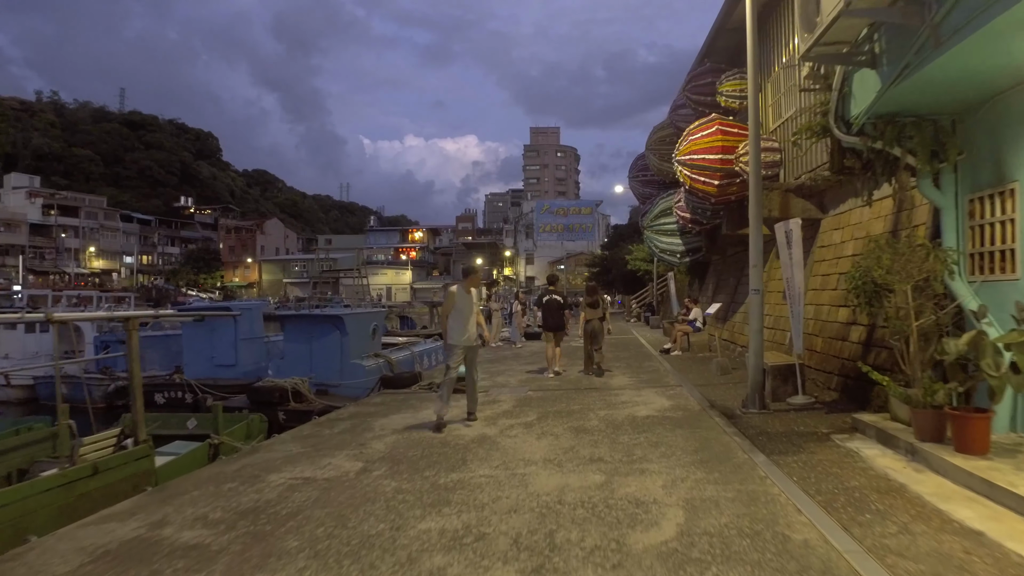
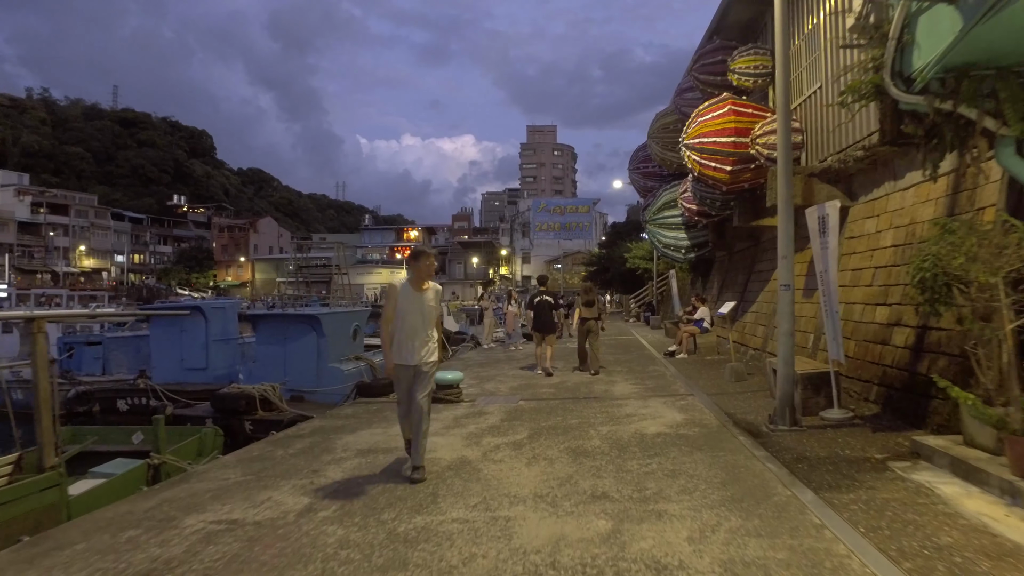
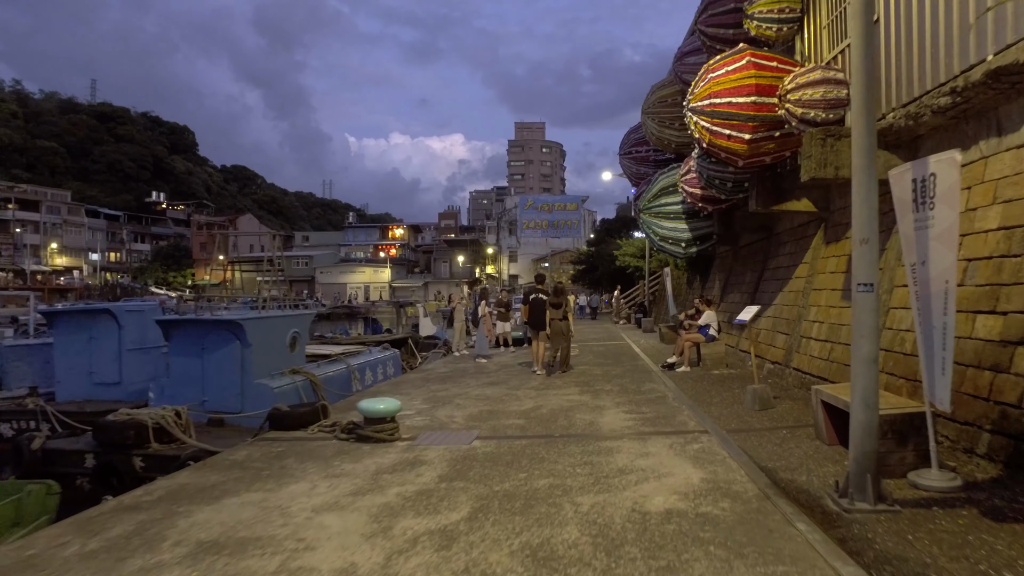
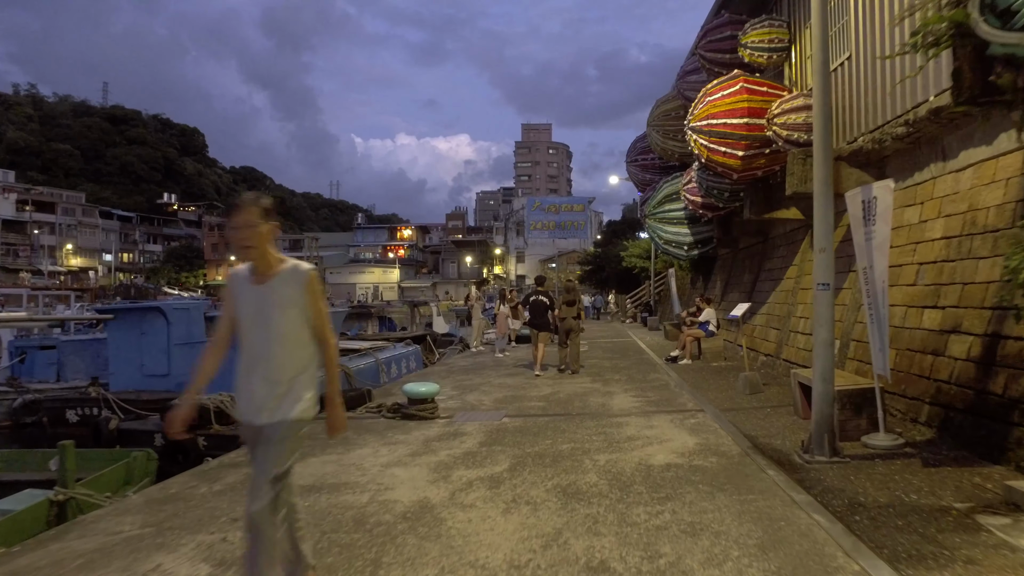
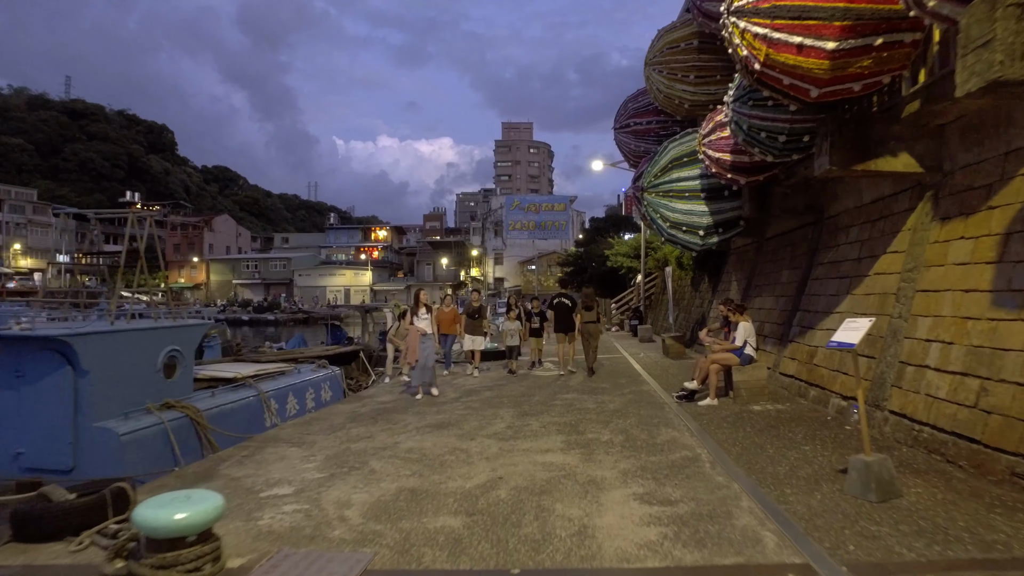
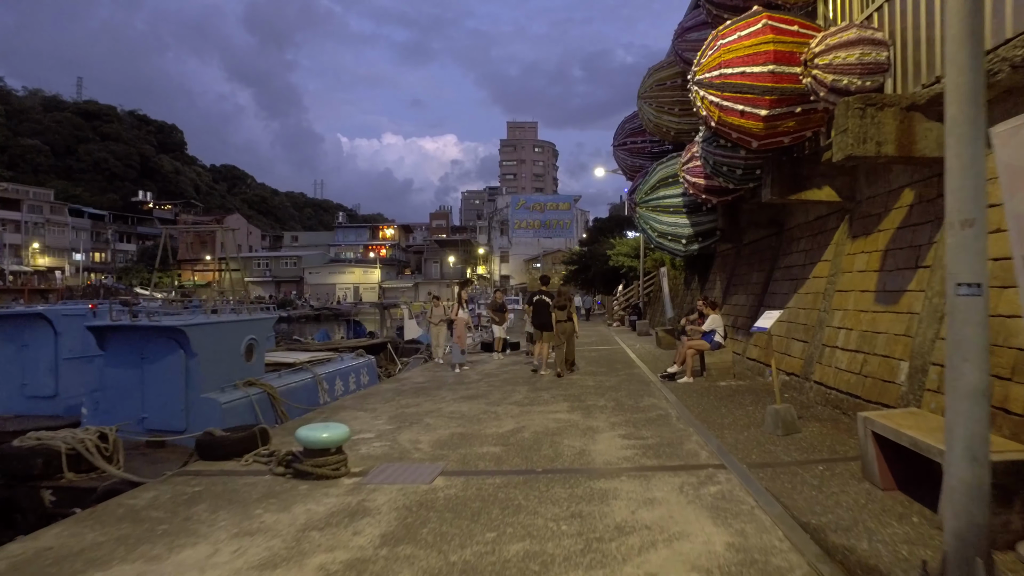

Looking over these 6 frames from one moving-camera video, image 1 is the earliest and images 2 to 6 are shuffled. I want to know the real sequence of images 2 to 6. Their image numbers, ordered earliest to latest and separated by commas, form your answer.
2, 4, 3, 6, 5
